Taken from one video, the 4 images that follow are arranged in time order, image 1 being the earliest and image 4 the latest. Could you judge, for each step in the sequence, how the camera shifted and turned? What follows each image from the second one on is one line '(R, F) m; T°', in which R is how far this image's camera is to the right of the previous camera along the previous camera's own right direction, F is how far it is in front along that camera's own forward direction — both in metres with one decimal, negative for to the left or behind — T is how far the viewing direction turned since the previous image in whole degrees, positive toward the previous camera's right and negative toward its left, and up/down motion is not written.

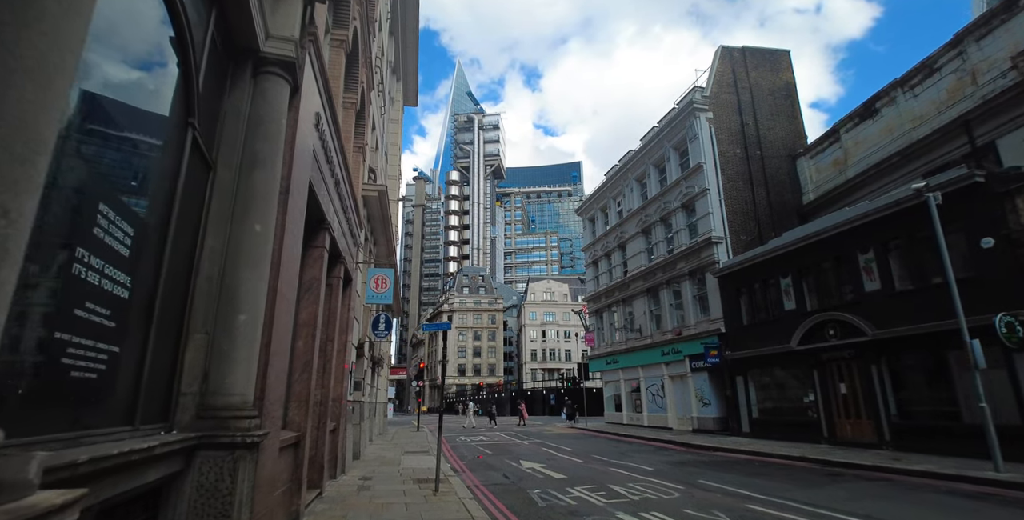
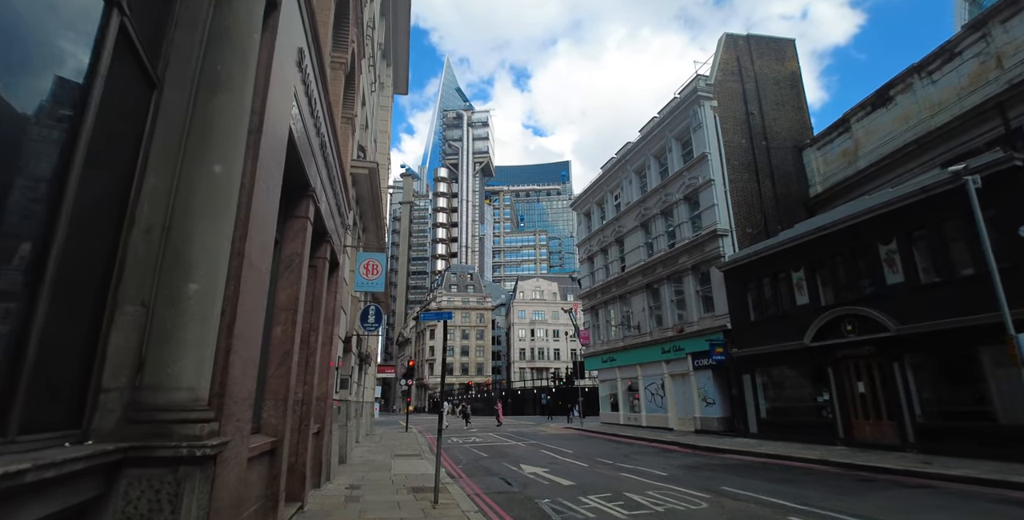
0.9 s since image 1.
(-0.4, +1.2) m; +1°
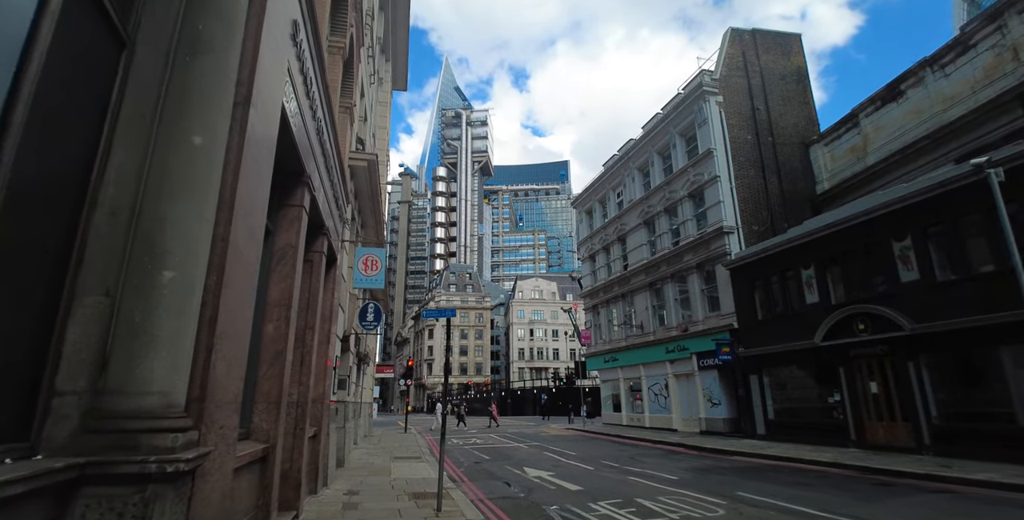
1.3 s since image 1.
(-0.1, +0.5) m; 0°
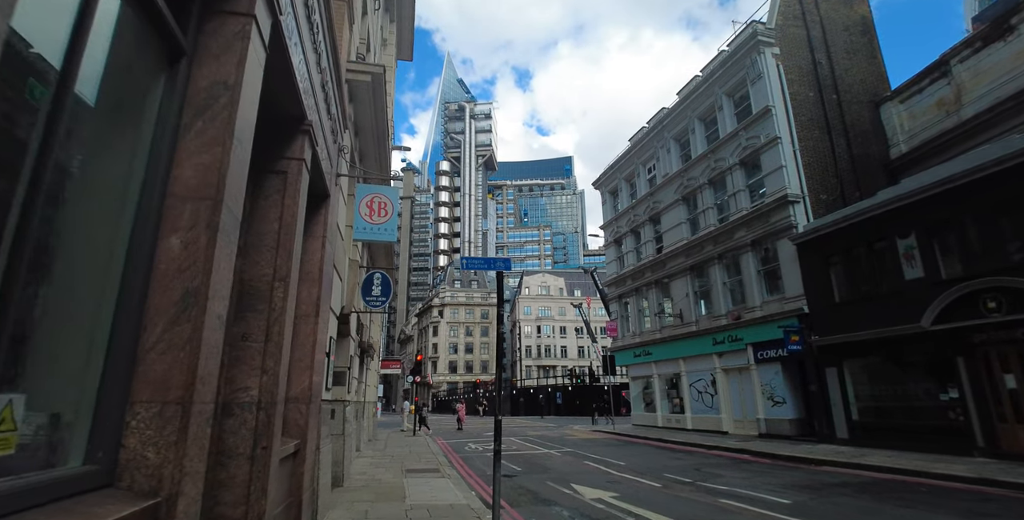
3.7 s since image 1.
(-1.0, +3.1) m; 0°
